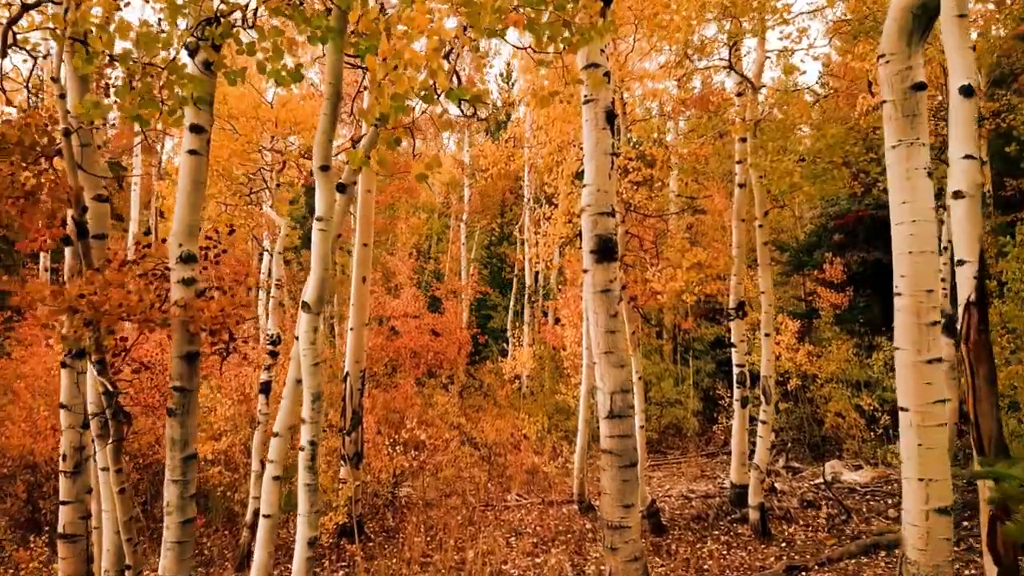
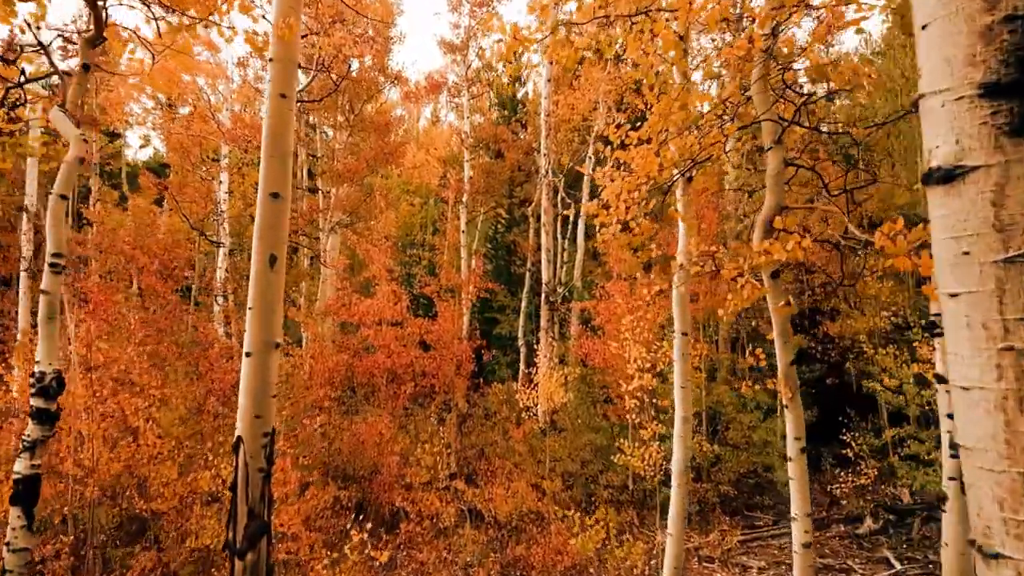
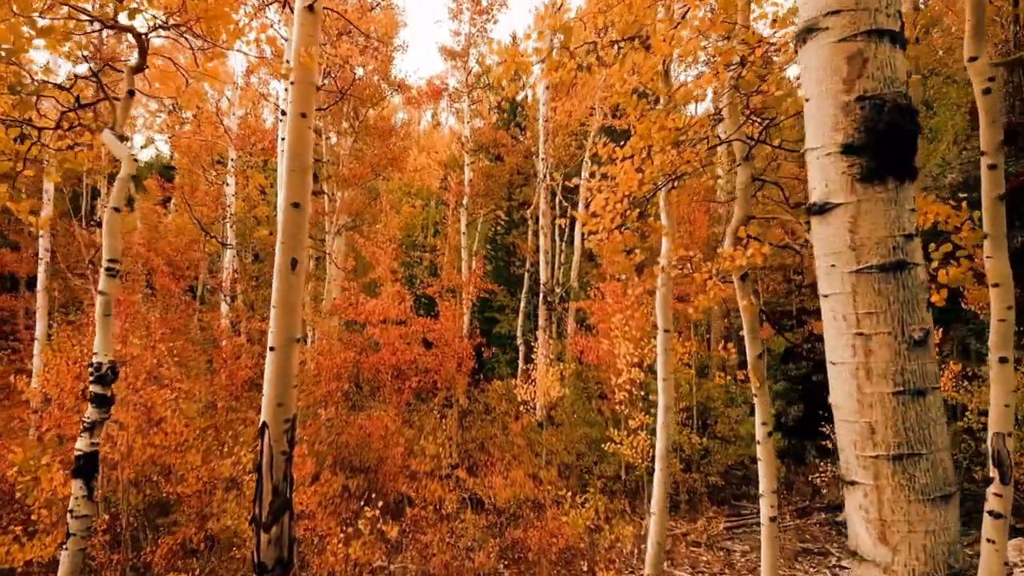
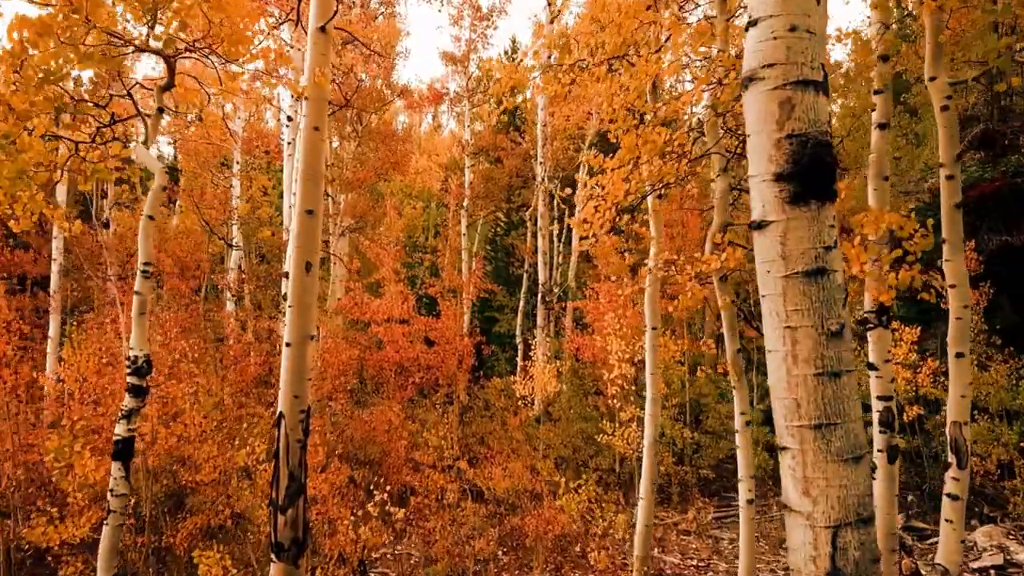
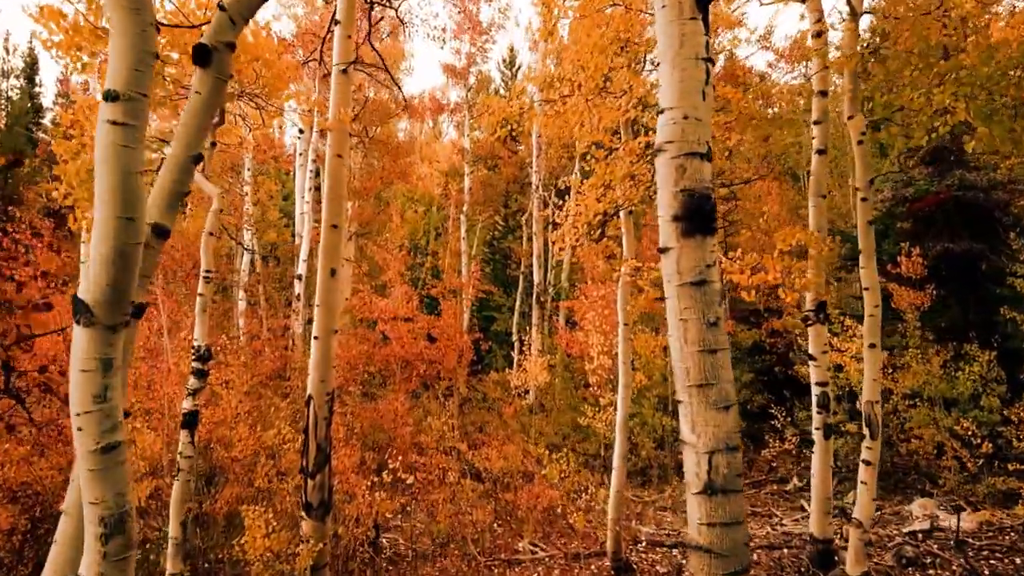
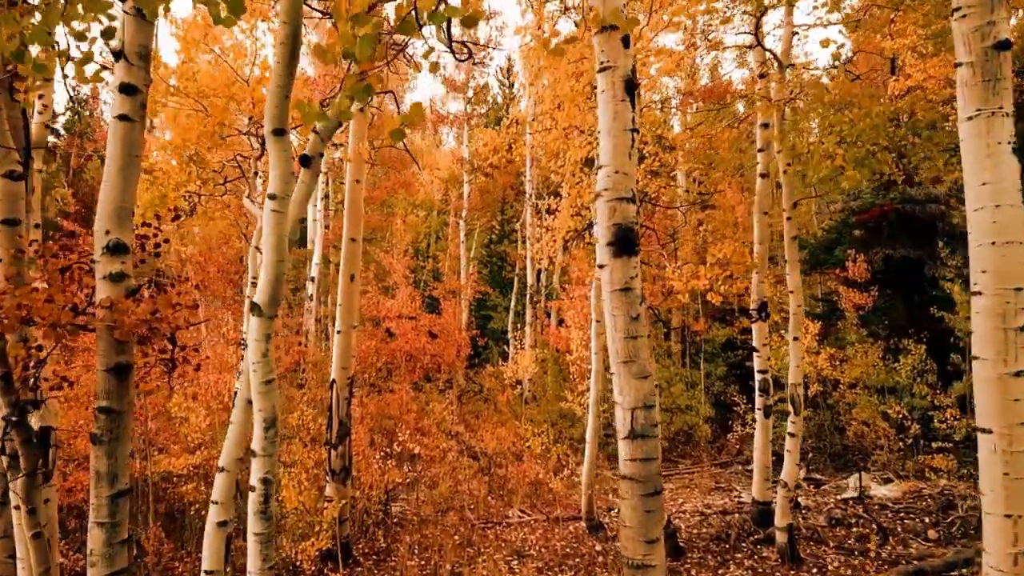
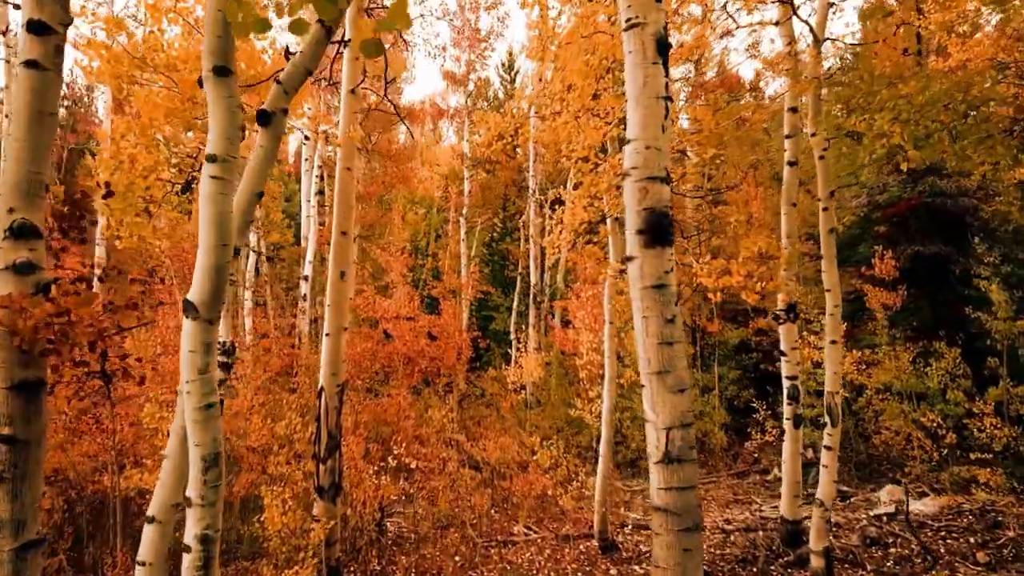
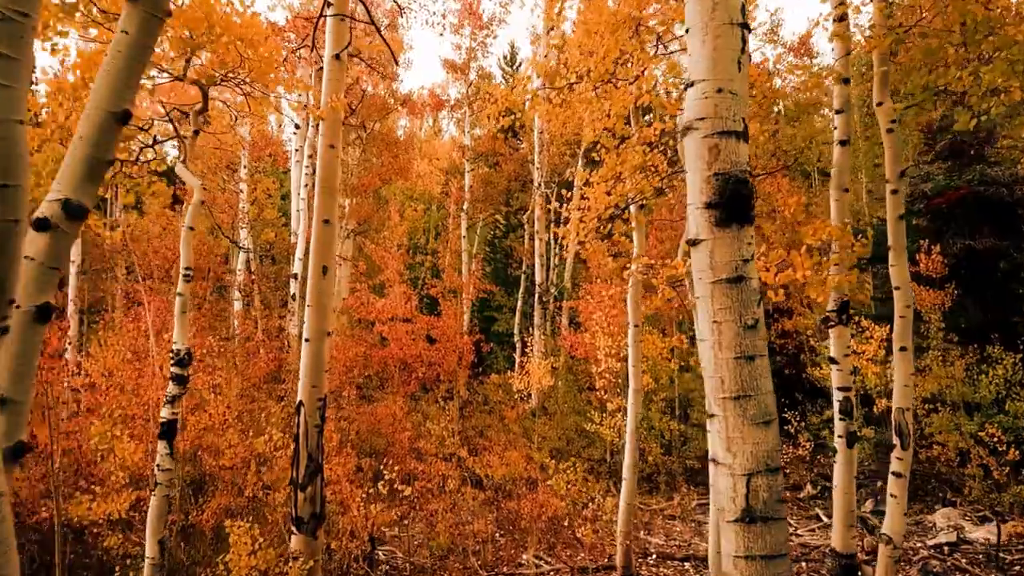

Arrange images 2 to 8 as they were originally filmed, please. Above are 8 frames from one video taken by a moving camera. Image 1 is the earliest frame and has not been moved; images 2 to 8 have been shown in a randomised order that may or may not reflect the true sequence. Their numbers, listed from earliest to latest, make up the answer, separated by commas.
6, 7, 5, 8, 4, 3, 2
